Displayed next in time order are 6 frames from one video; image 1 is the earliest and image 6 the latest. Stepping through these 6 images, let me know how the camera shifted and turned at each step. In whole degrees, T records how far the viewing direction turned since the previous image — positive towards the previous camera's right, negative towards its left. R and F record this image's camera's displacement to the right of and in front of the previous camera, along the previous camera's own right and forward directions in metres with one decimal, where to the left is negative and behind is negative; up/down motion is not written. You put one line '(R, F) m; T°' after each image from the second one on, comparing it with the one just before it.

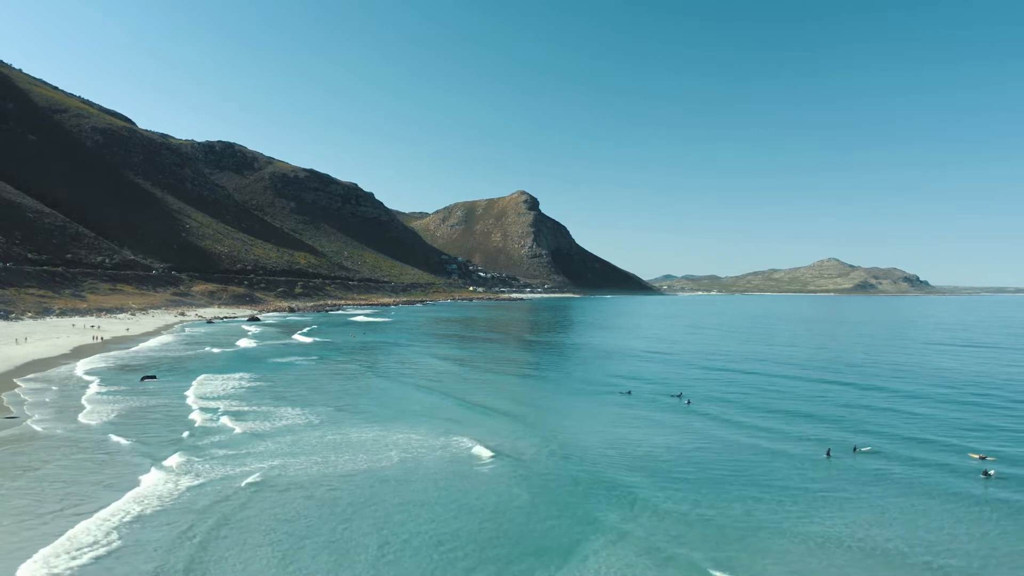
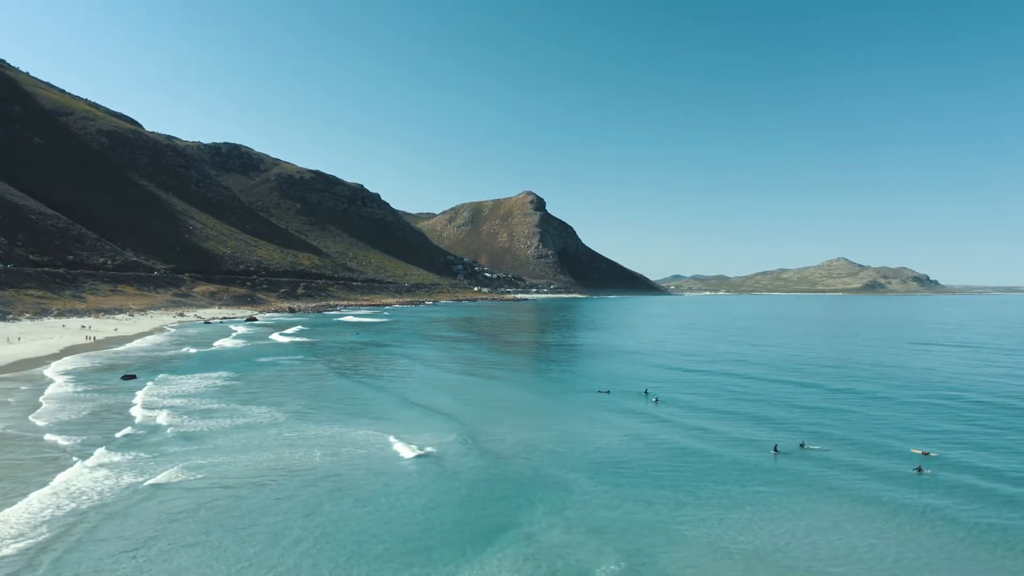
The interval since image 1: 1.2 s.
(+2.5, -0.3) m; -1°
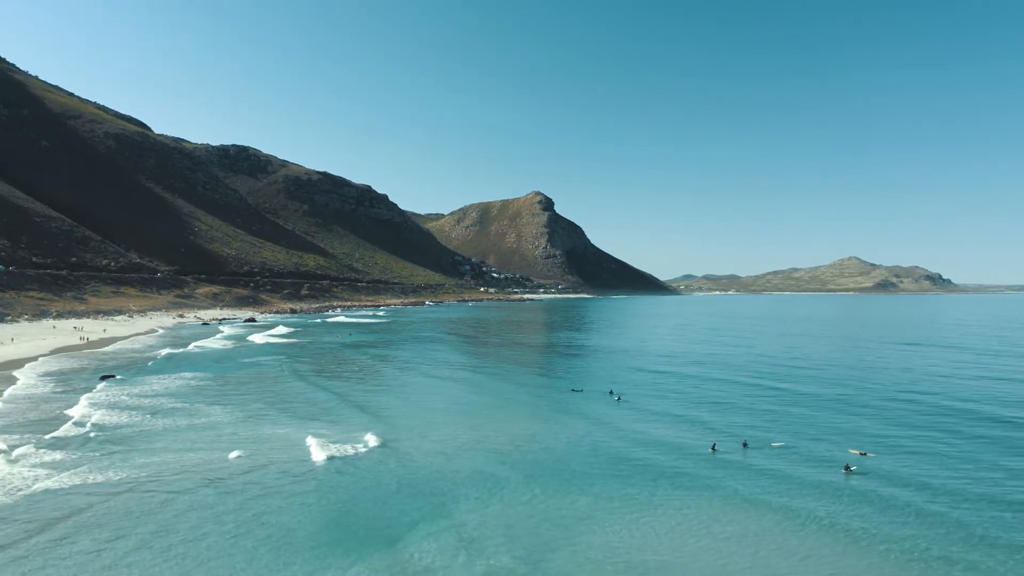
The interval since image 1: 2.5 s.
(+2.9, -0.4) m; -1°
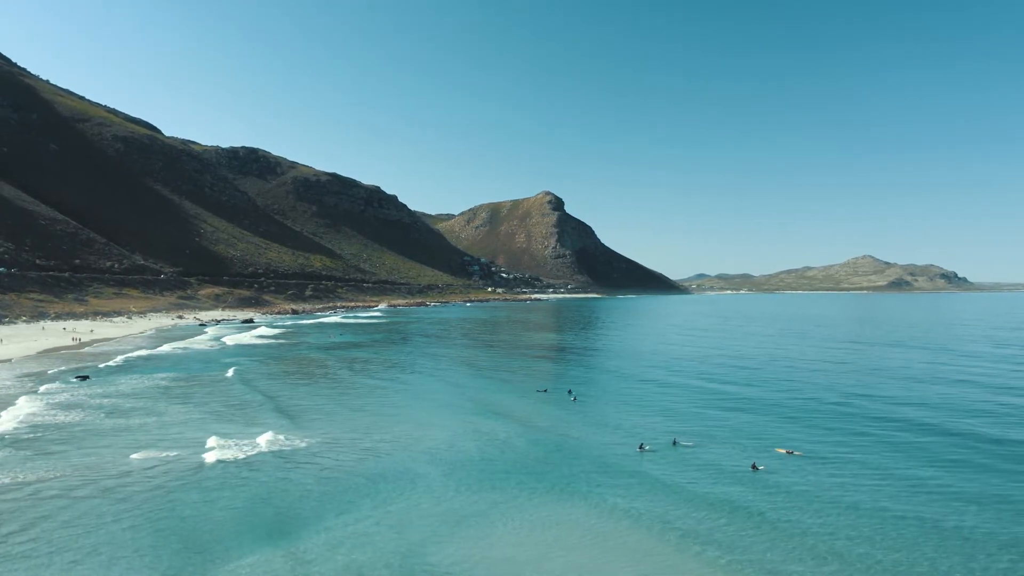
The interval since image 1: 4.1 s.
(+3.6, -0.5) m; -1°
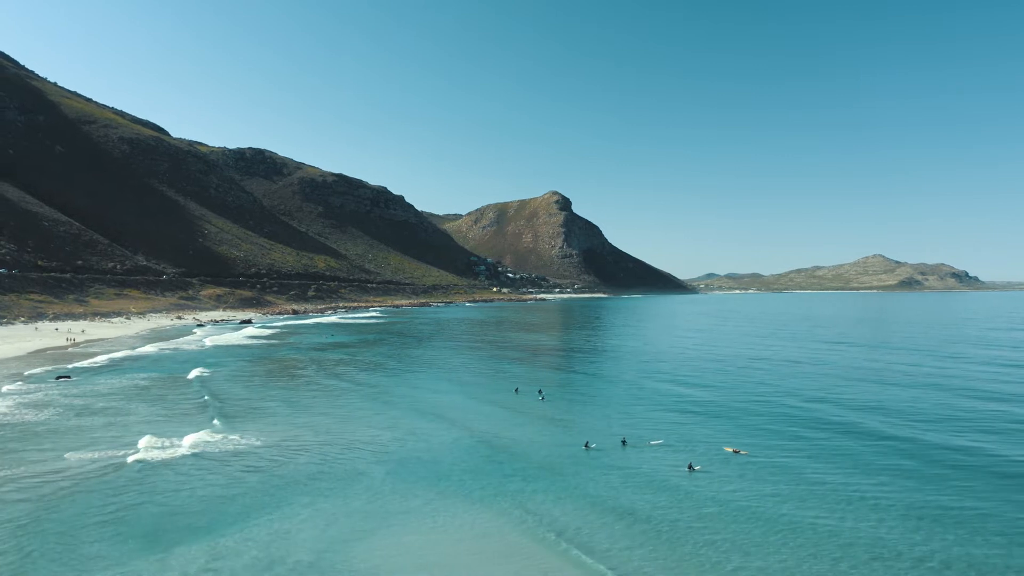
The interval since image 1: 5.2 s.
(+2.6, -0.3) m; -1°
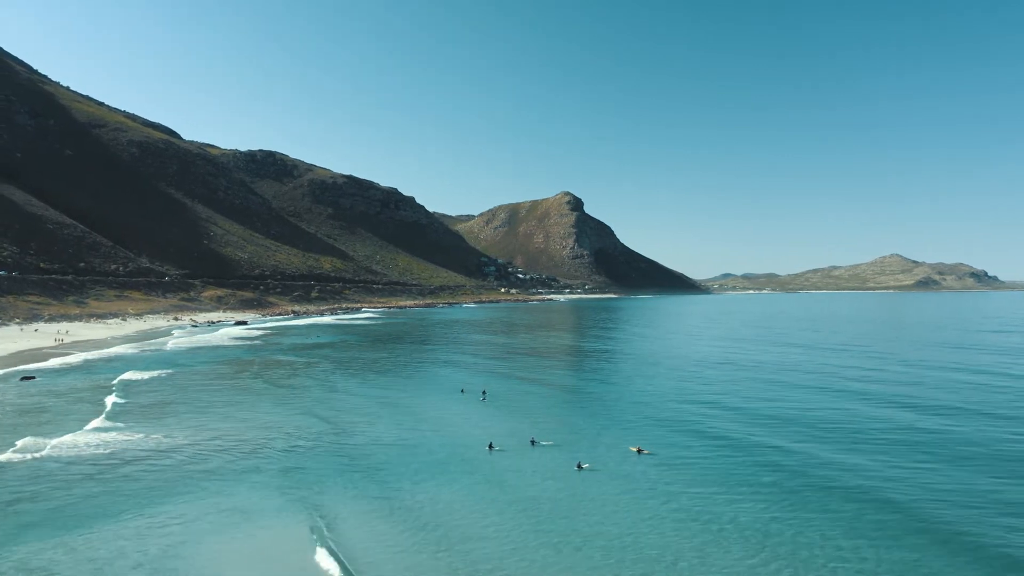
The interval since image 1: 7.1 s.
(+4.7, -0.4) m; -1°
